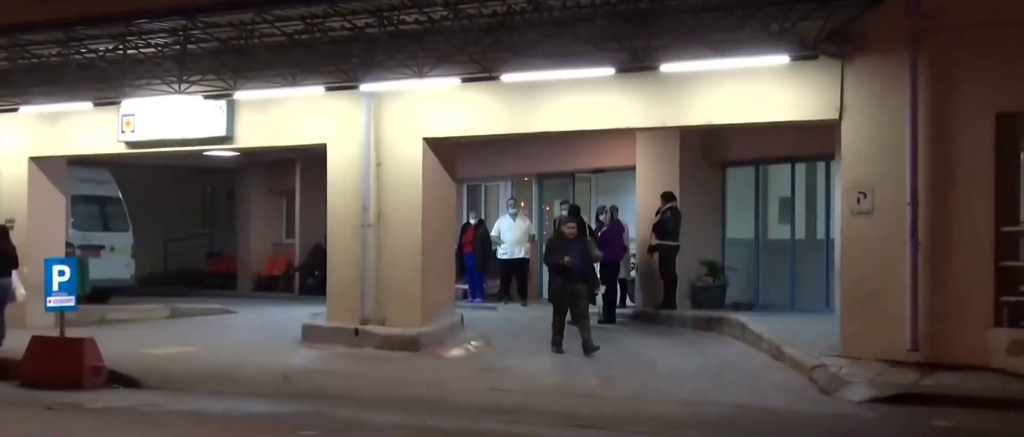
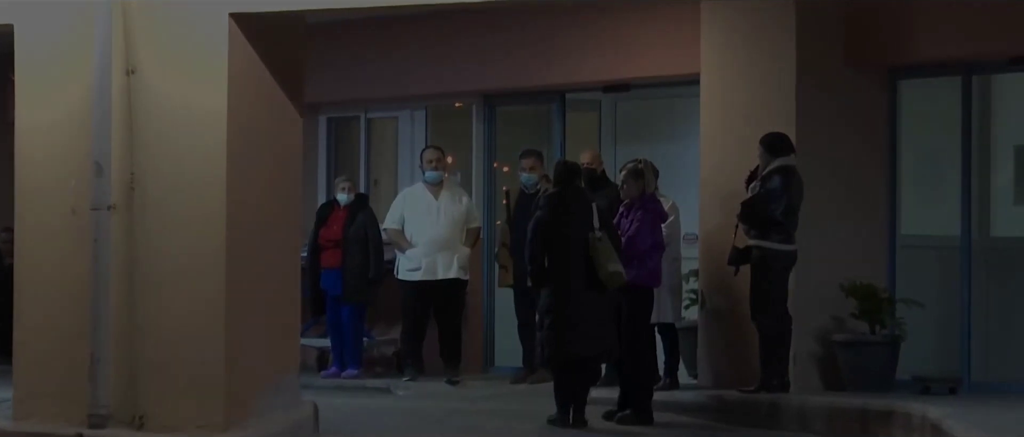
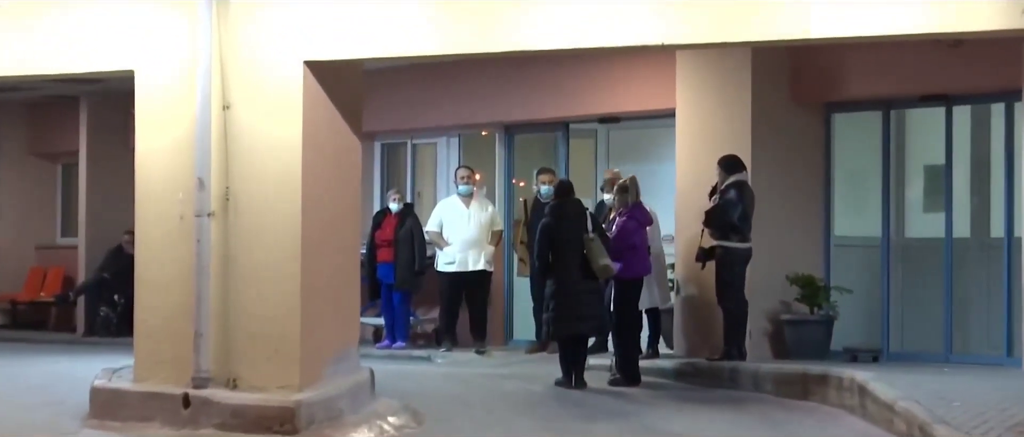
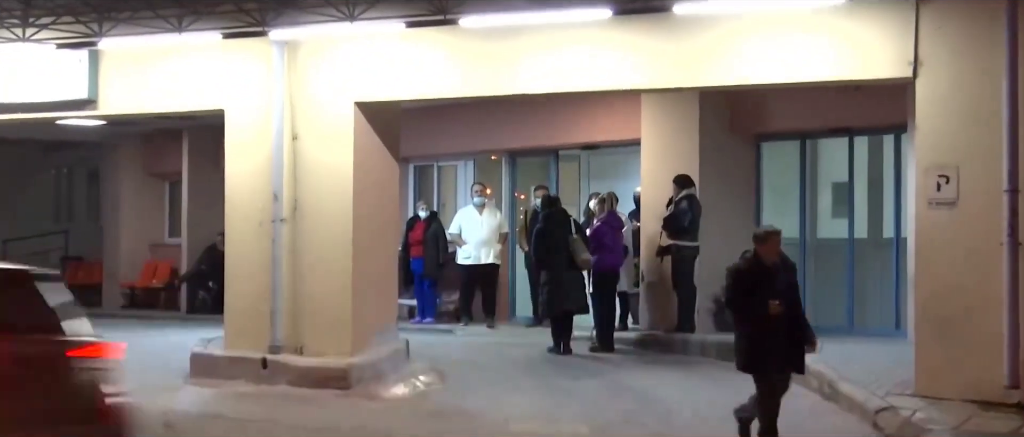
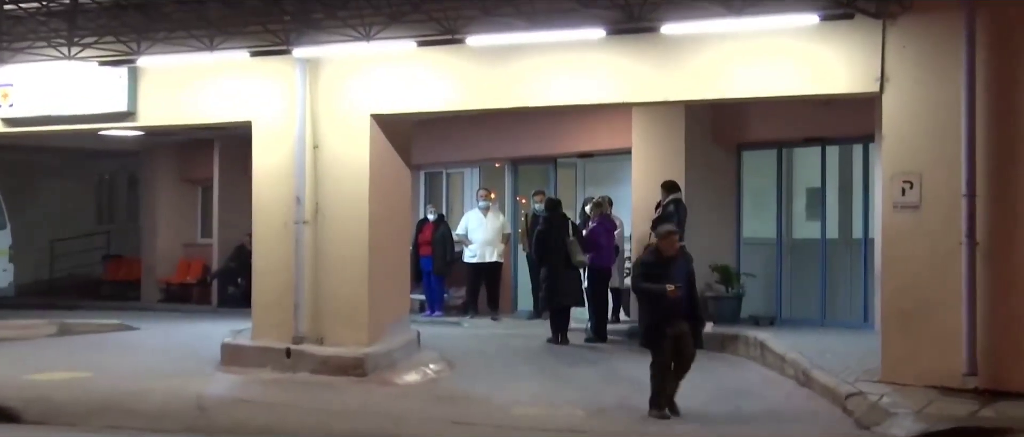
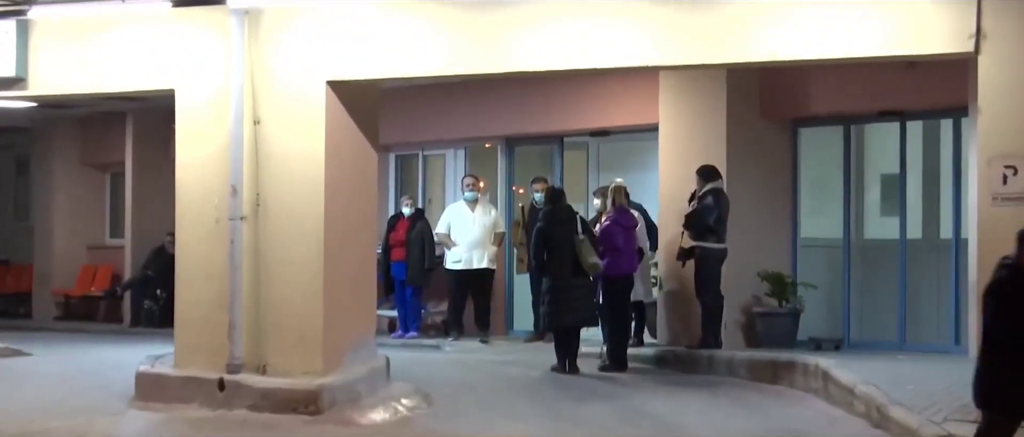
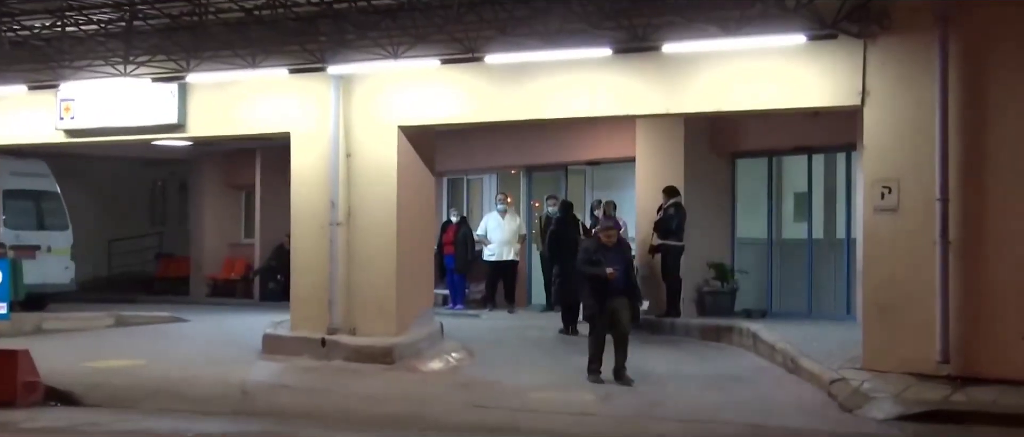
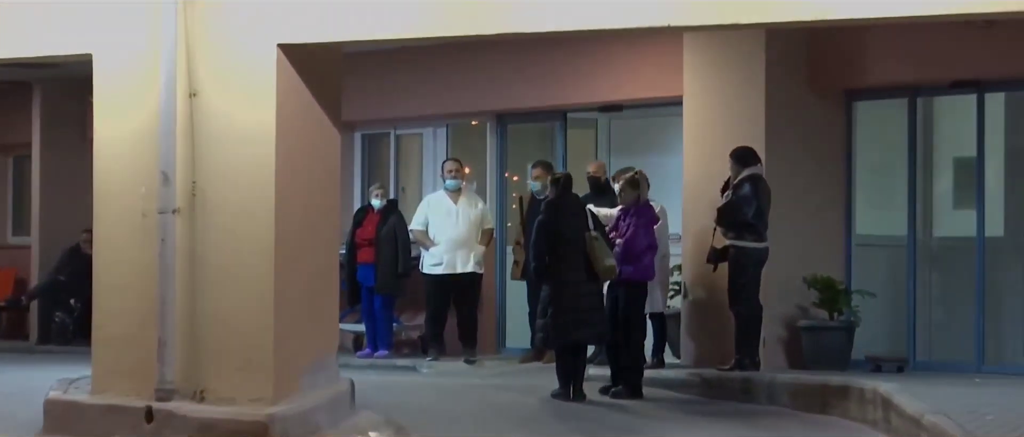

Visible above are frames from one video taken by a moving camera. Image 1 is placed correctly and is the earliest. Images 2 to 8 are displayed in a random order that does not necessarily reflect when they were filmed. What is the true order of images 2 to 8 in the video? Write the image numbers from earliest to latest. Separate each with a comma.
7, 5, 4, 6, 3, 8, 2
